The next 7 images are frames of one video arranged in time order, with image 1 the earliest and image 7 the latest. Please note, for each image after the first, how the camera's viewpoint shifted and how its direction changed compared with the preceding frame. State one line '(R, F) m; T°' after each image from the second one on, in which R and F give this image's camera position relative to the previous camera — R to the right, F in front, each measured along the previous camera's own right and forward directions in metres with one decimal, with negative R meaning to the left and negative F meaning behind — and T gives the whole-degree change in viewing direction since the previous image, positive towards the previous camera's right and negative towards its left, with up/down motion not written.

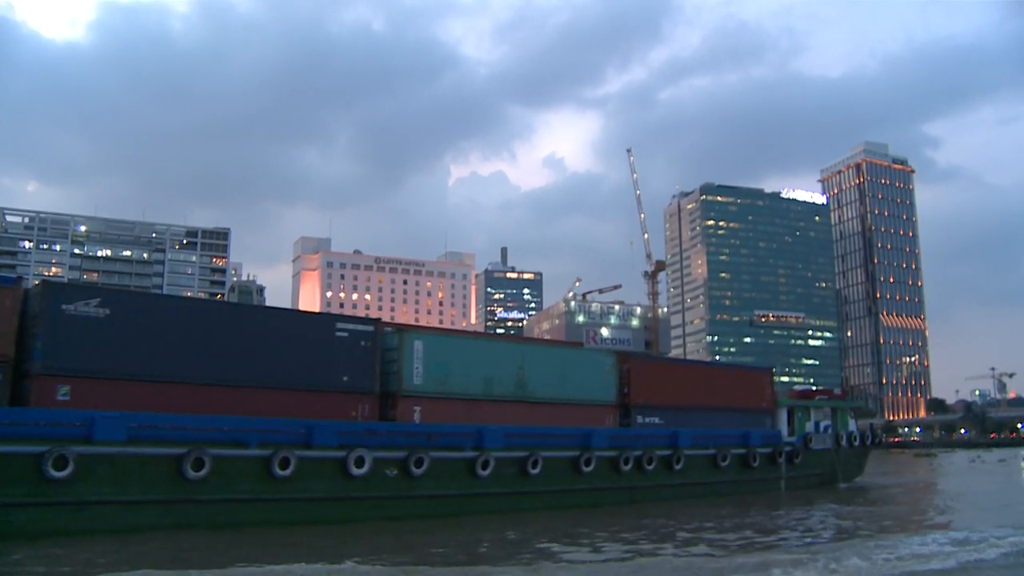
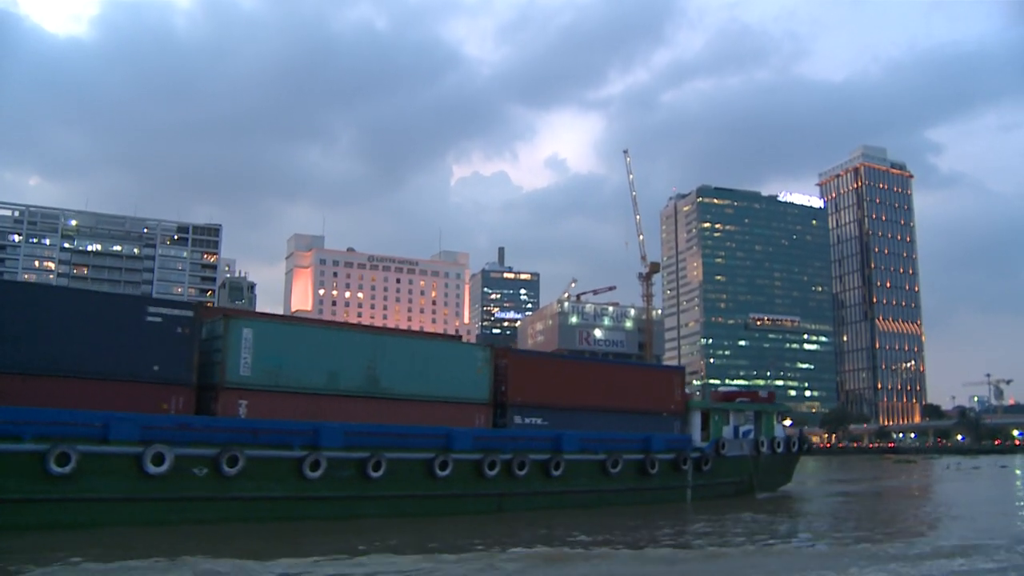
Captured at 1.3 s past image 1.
(+2.0, +1.1) m; 0°
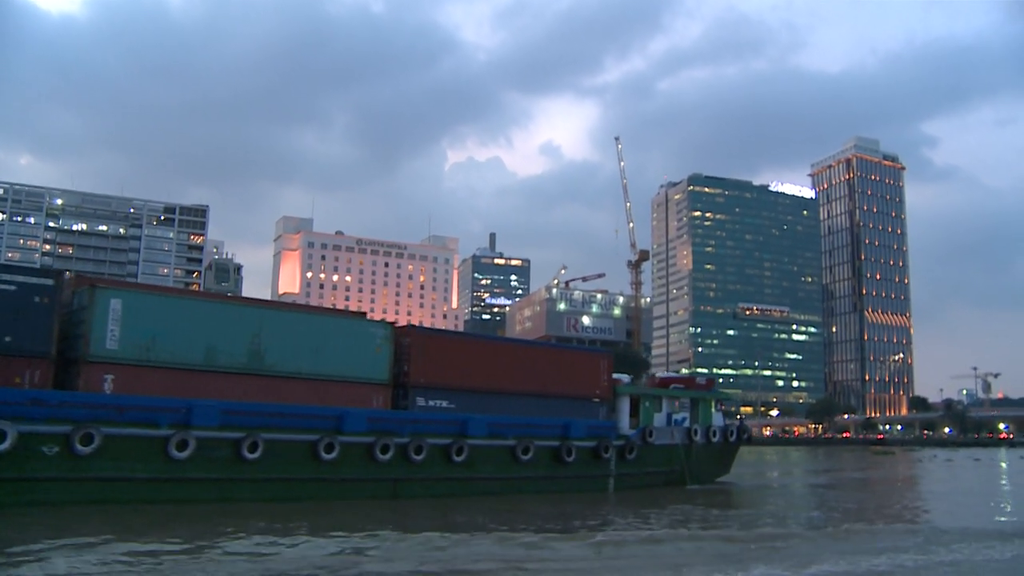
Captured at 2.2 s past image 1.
(+1.3, +0.6) m; 0°
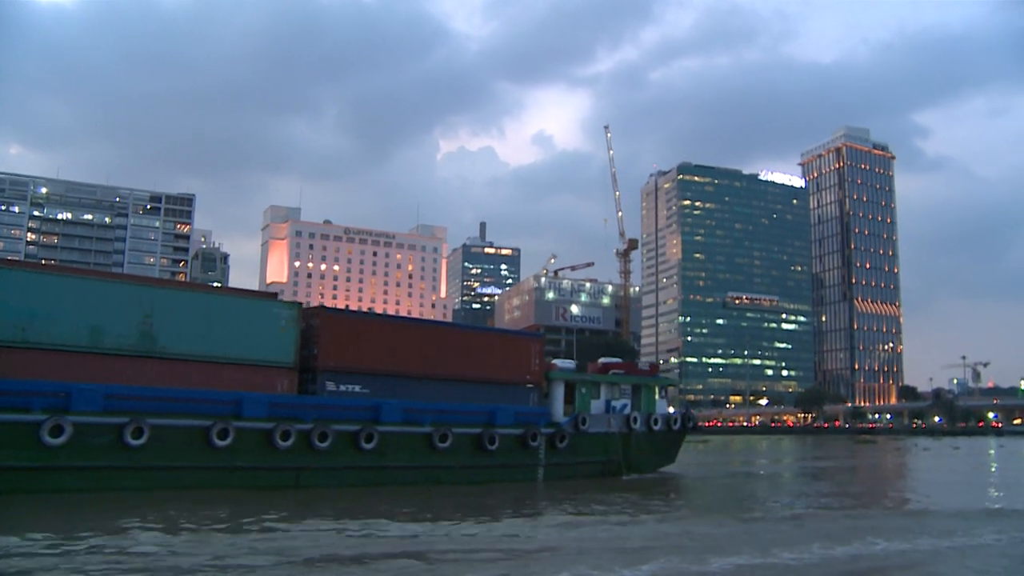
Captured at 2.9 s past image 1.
(+1.1, +0.5) m; 0°
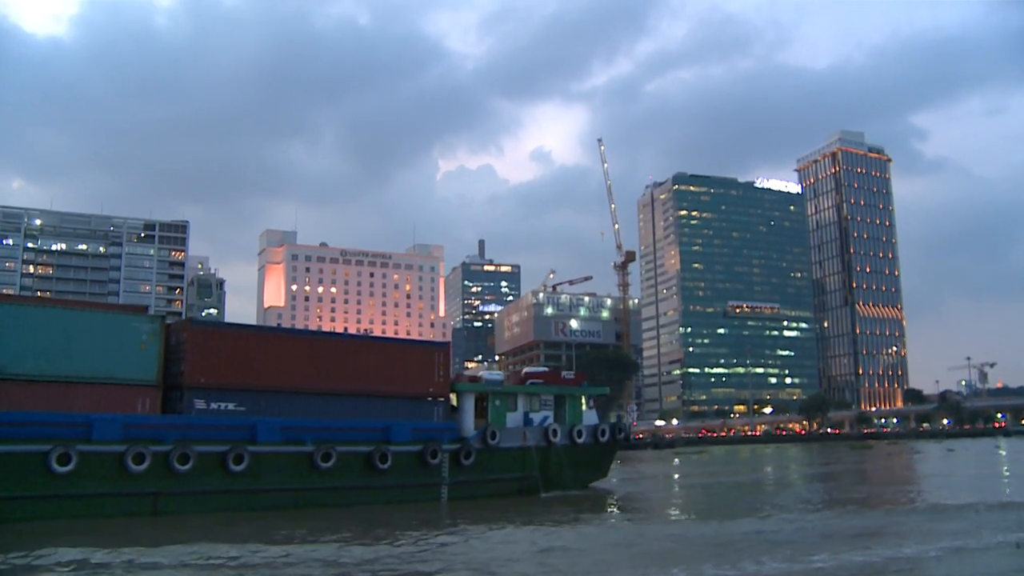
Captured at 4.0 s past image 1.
(+1.6, +0.8) m; 0°
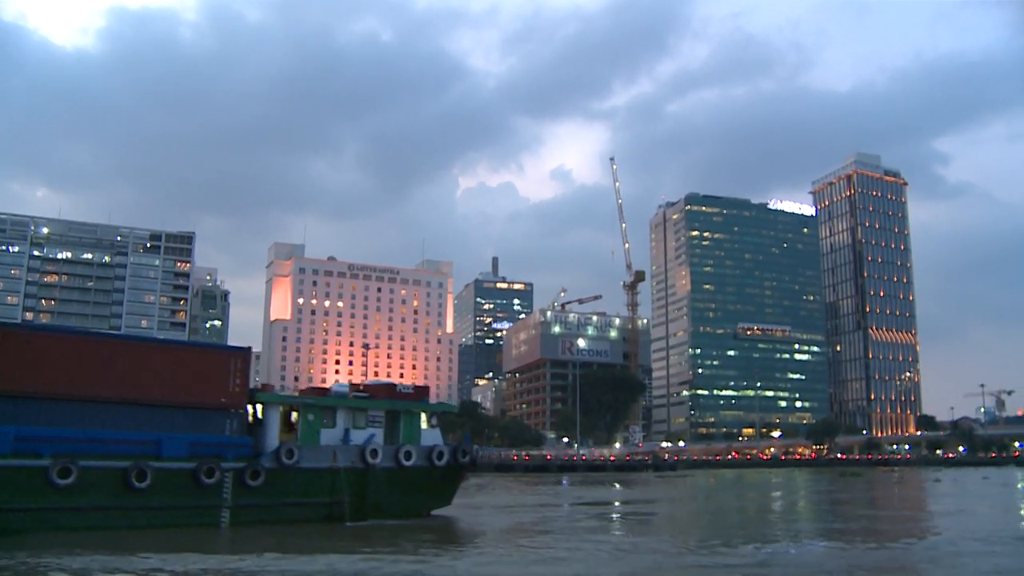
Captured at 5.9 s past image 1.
(+2.9, +1.4) m; -1°
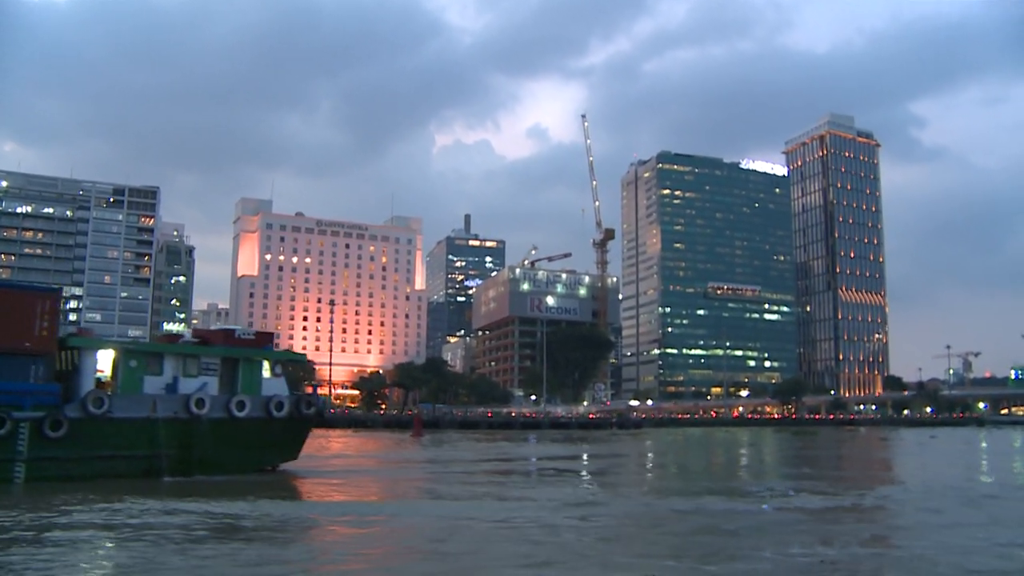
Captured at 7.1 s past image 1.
(+1.9, +0.8) m; +2°
